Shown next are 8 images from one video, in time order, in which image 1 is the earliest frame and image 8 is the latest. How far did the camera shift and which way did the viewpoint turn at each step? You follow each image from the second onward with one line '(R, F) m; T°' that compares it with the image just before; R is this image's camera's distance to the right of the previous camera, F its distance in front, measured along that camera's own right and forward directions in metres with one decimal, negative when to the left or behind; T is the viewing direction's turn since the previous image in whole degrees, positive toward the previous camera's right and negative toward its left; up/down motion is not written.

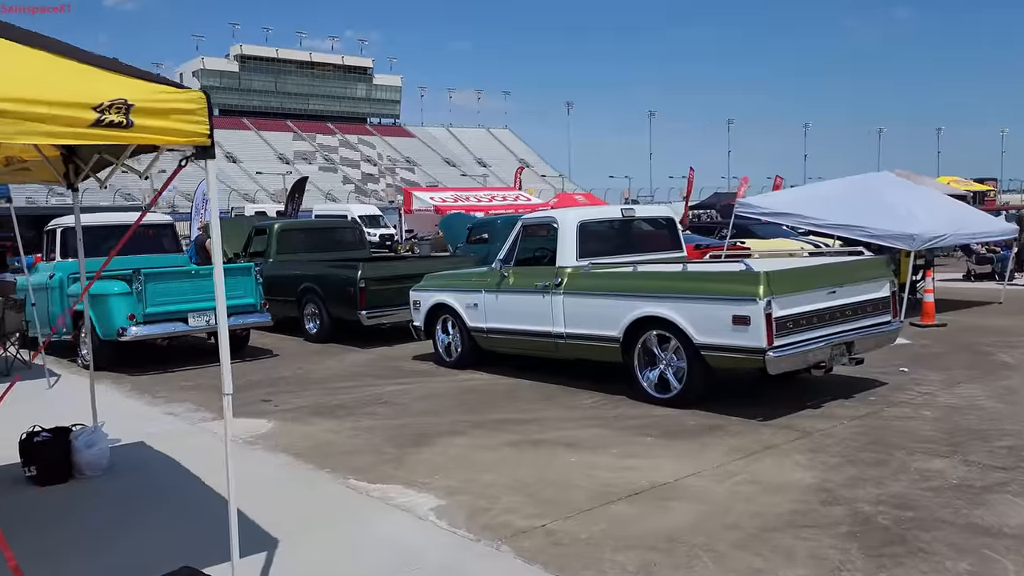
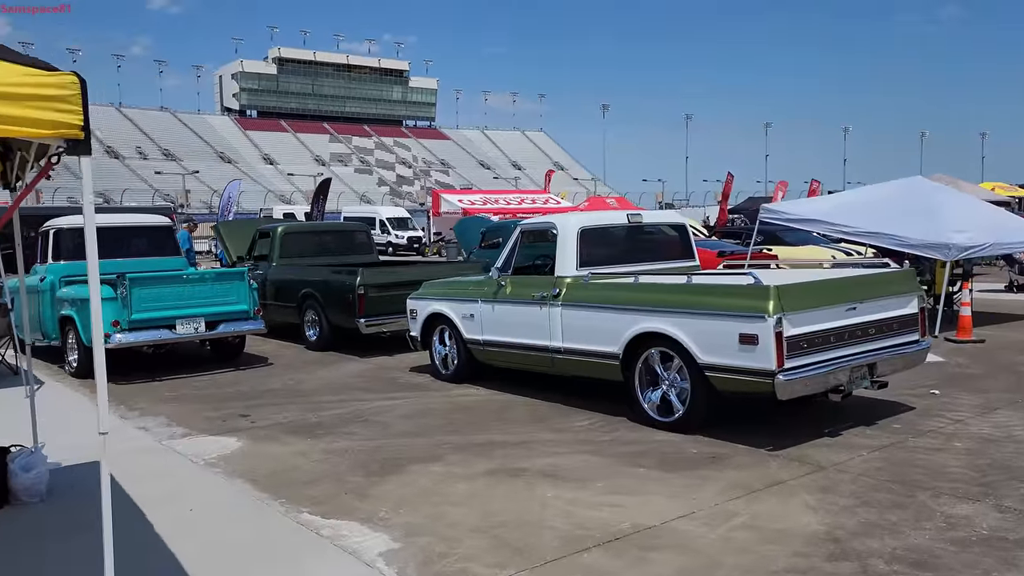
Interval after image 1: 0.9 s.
(+0.4, +0.6) m; -2°
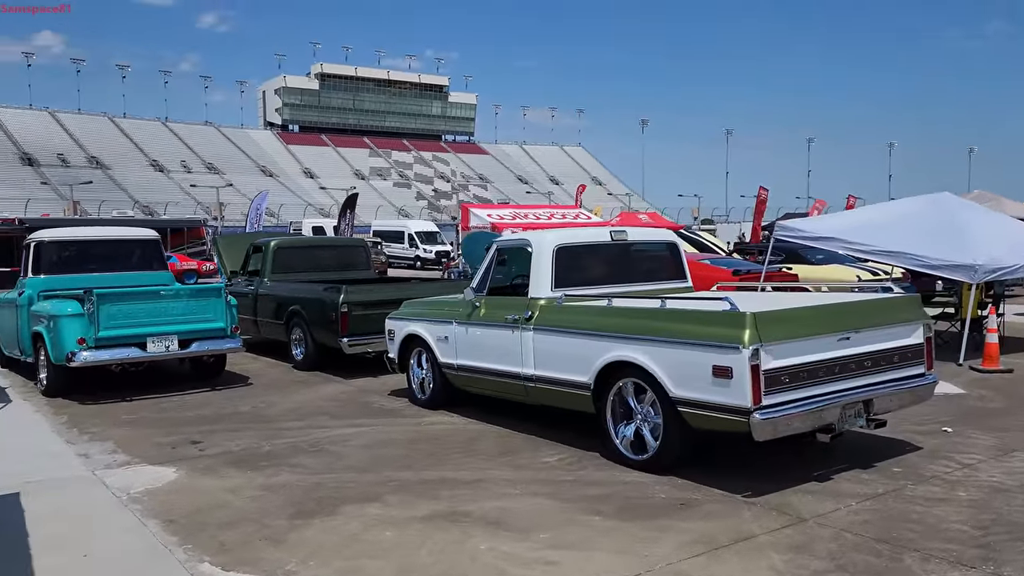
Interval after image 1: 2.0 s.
(+0.6, +0.6) m; -3°
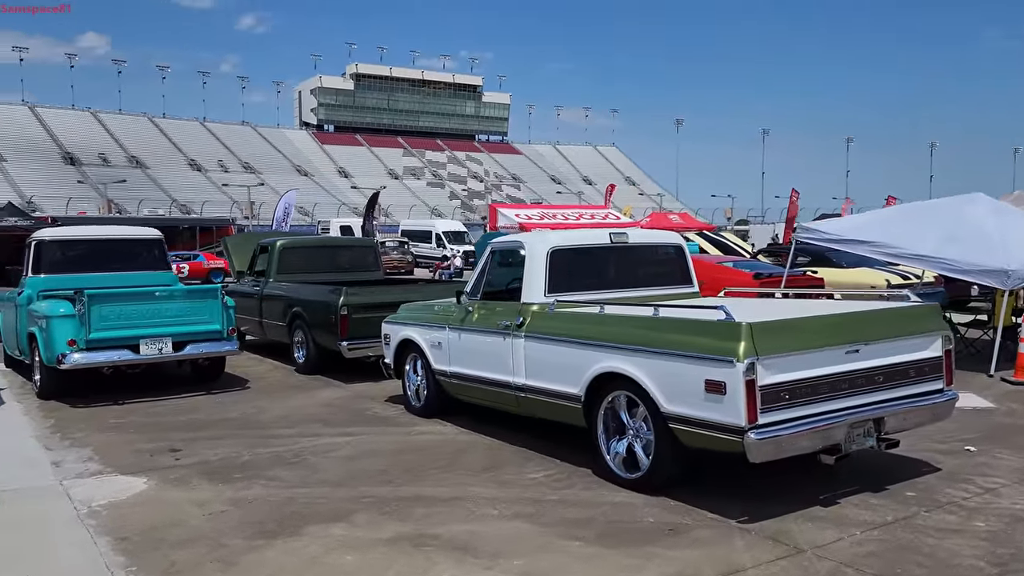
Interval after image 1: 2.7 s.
(+0.3, +0.4) m; -2°
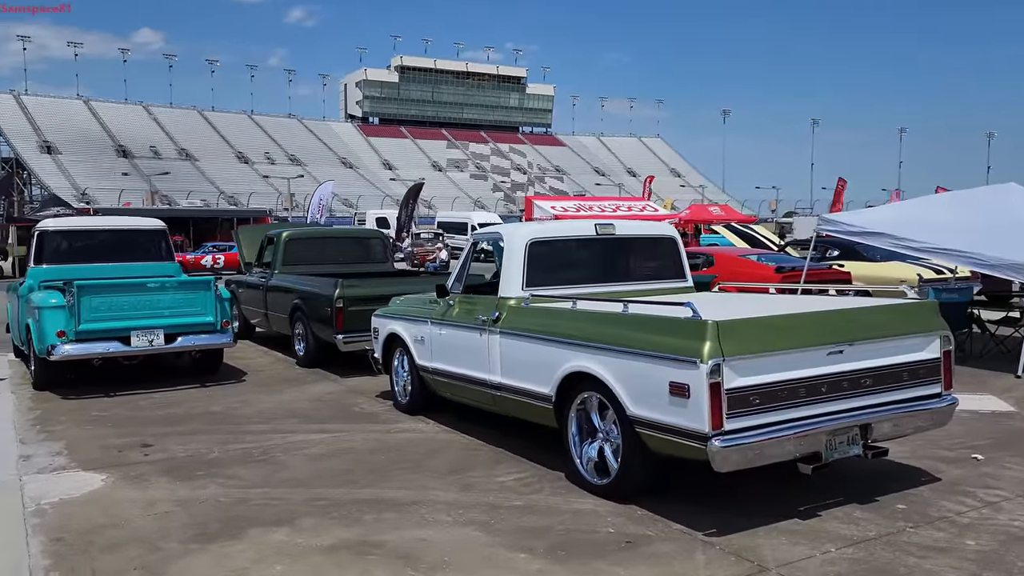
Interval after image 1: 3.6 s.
(+0.5, +0.3) m; -3°
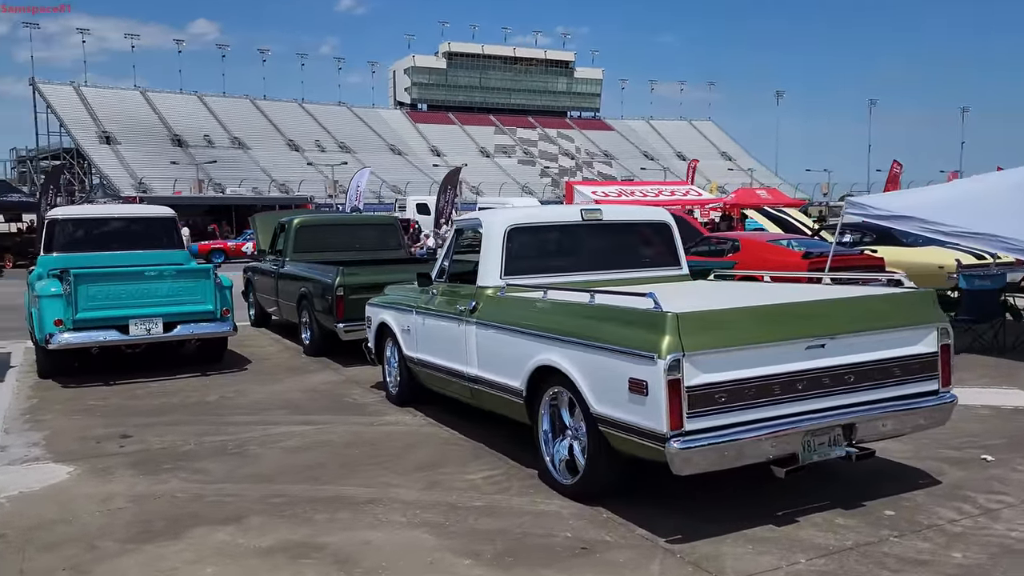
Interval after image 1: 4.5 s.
(+0.5, +0.3) m; -3°
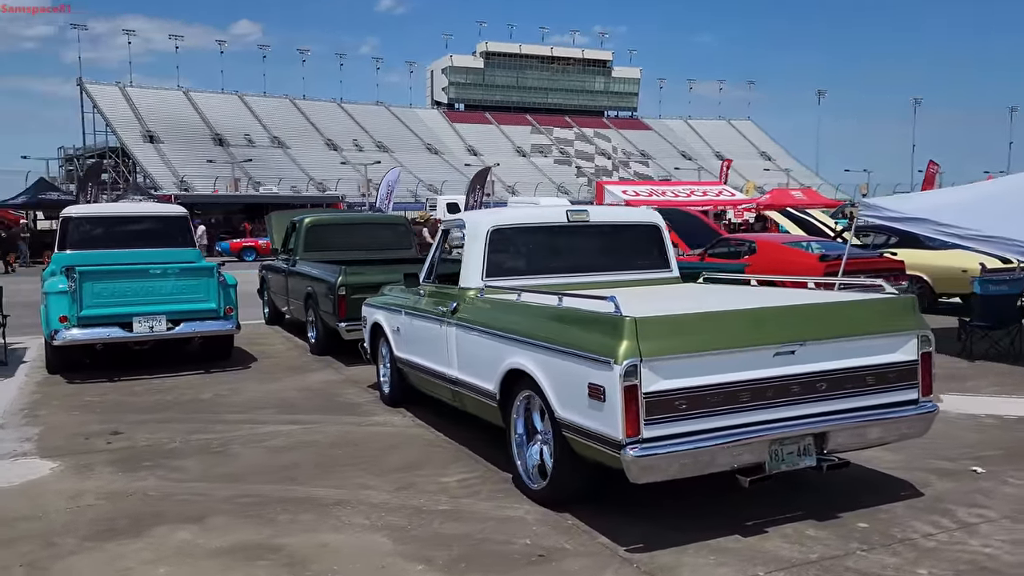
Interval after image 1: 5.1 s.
(+0.4, +0.1) m; -2°
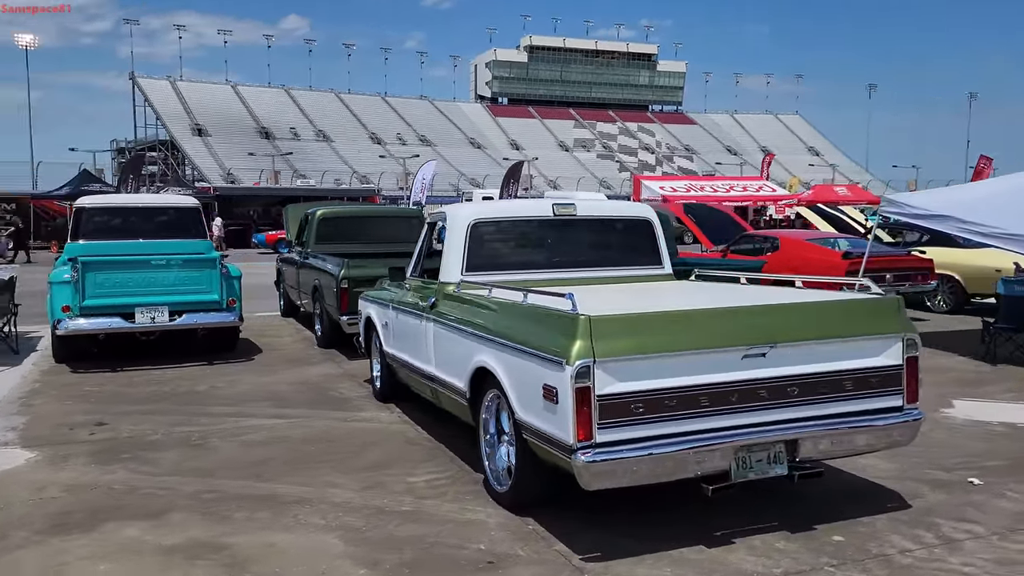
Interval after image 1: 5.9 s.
(+0.4, +0.2) m; -3°
